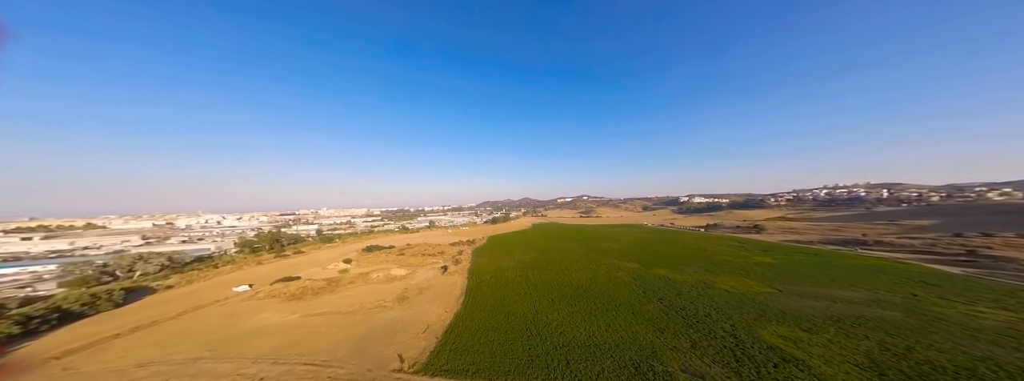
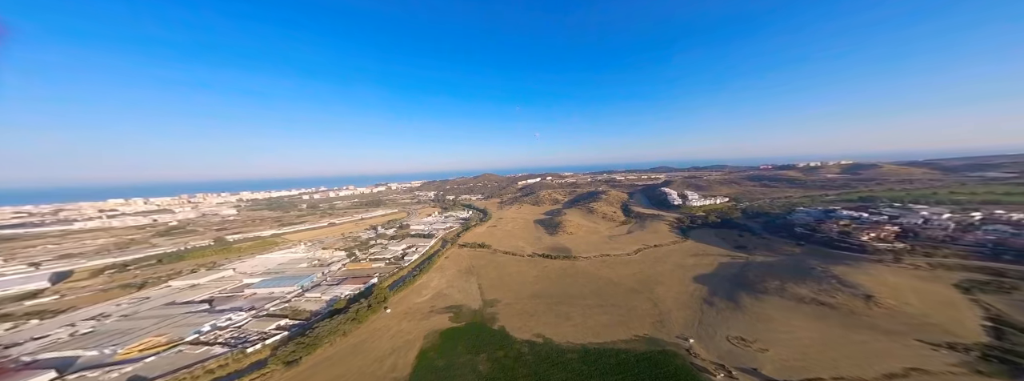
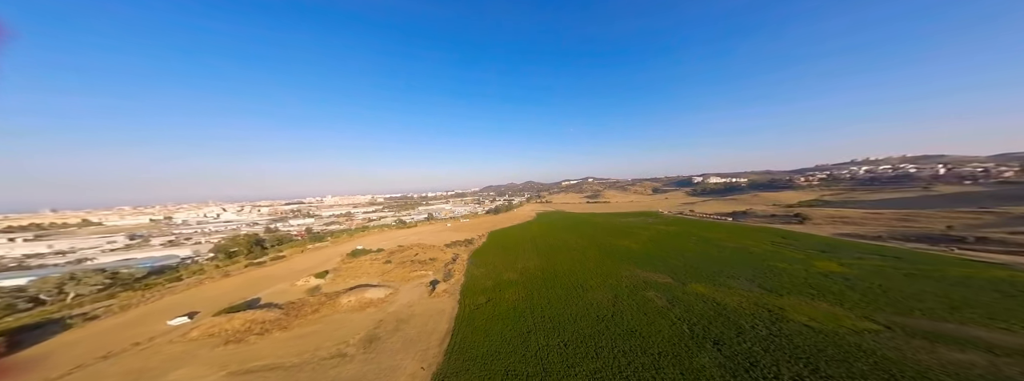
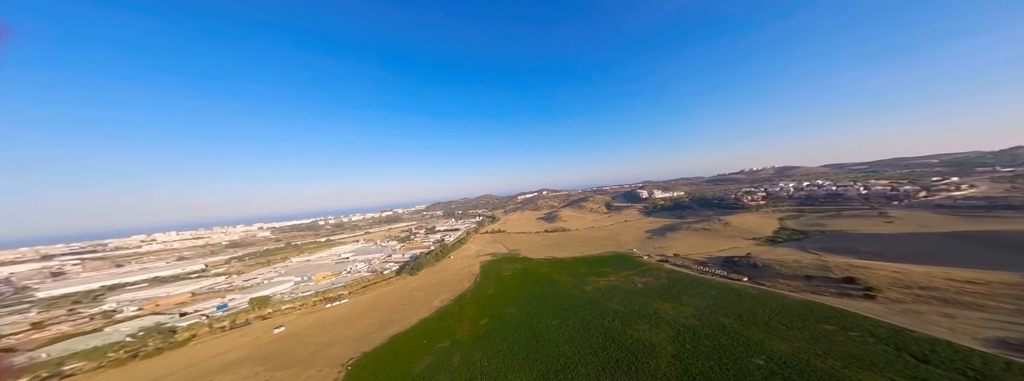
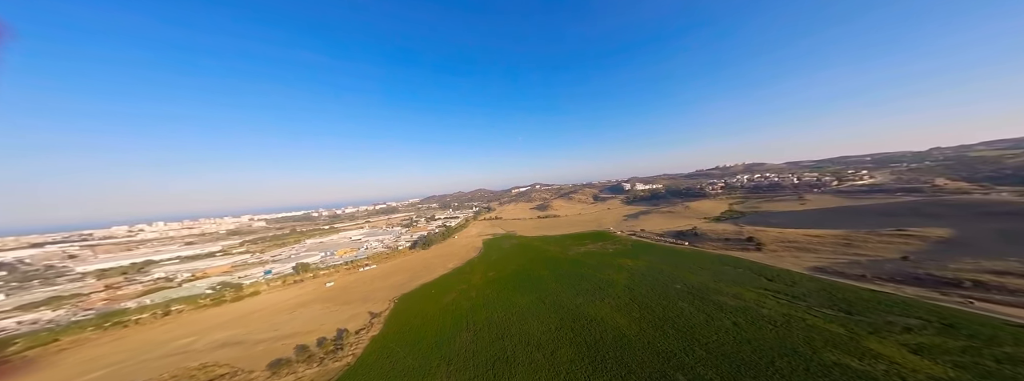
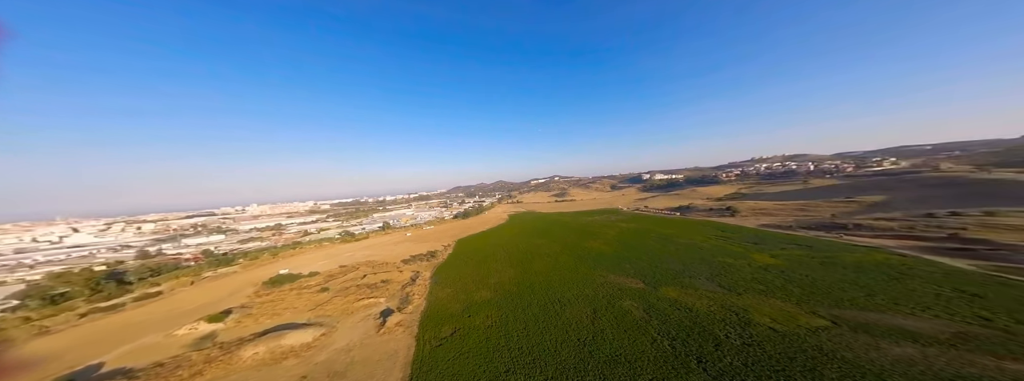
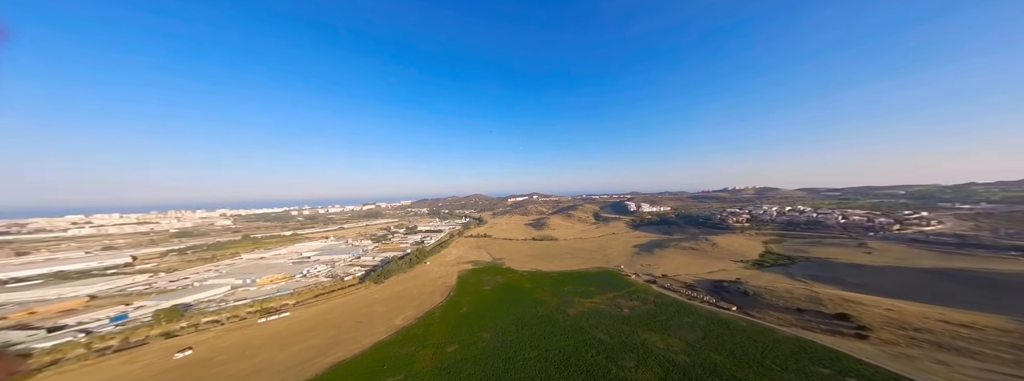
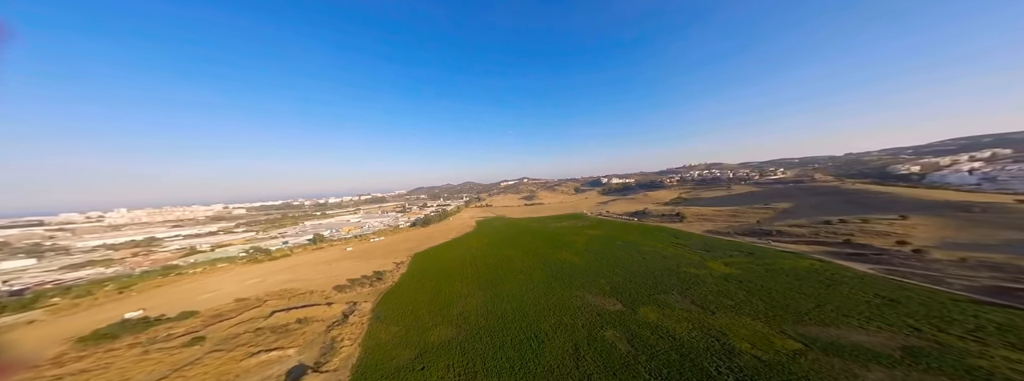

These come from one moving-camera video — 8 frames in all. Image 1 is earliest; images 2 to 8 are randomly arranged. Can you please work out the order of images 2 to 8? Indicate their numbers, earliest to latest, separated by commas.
3, 6, 8, 5, 4, 7, 2
